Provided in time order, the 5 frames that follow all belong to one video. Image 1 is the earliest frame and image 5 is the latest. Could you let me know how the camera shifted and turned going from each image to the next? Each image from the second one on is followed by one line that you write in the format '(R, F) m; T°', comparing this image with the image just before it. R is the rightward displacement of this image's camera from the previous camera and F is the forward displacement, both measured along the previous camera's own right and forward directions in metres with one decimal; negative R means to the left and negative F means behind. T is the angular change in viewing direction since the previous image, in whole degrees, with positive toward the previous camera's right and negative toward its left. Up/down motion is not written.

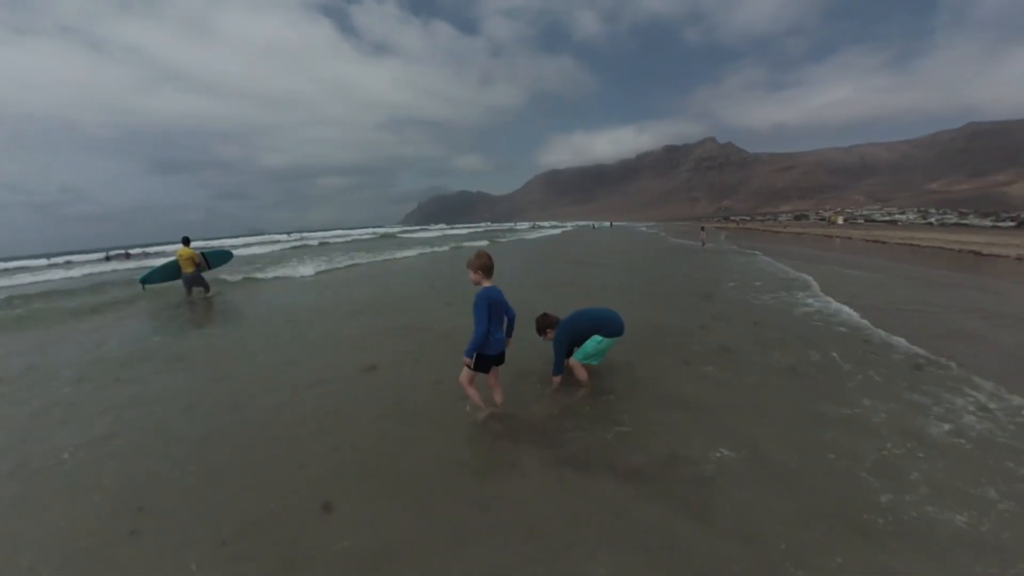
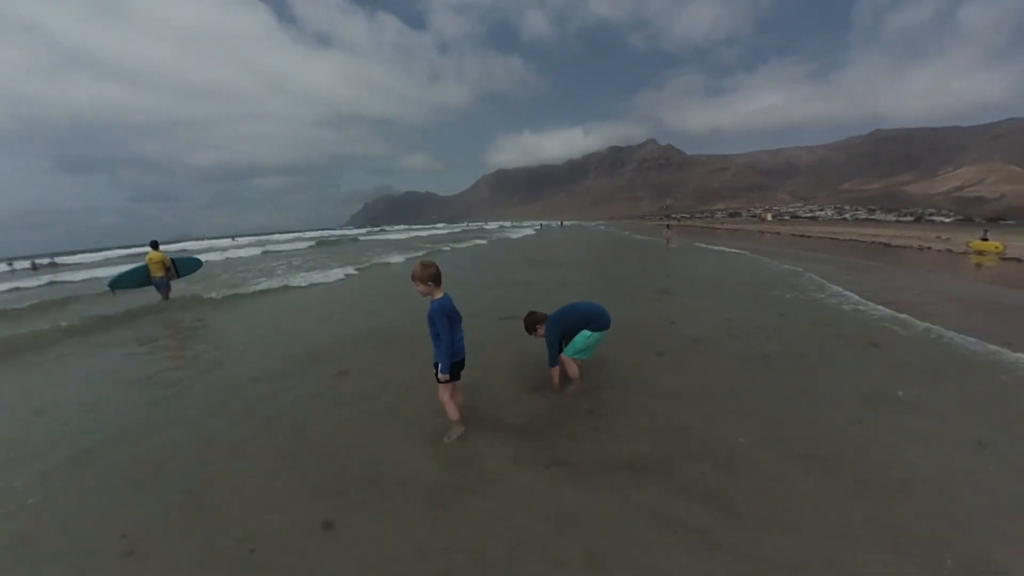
(-0.5, -0.1) m; +7°
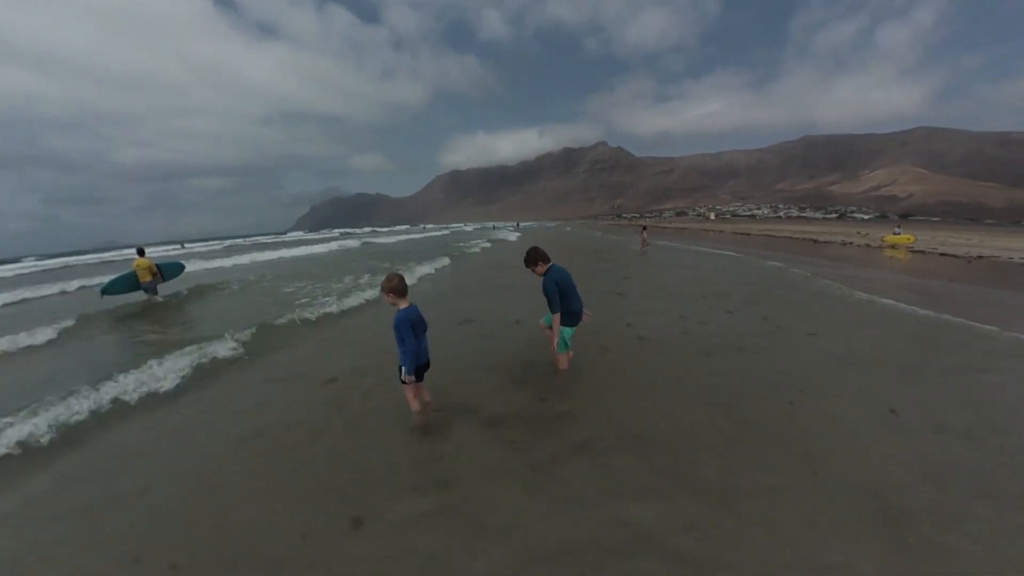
(-0.6, -0.3) m; +6°
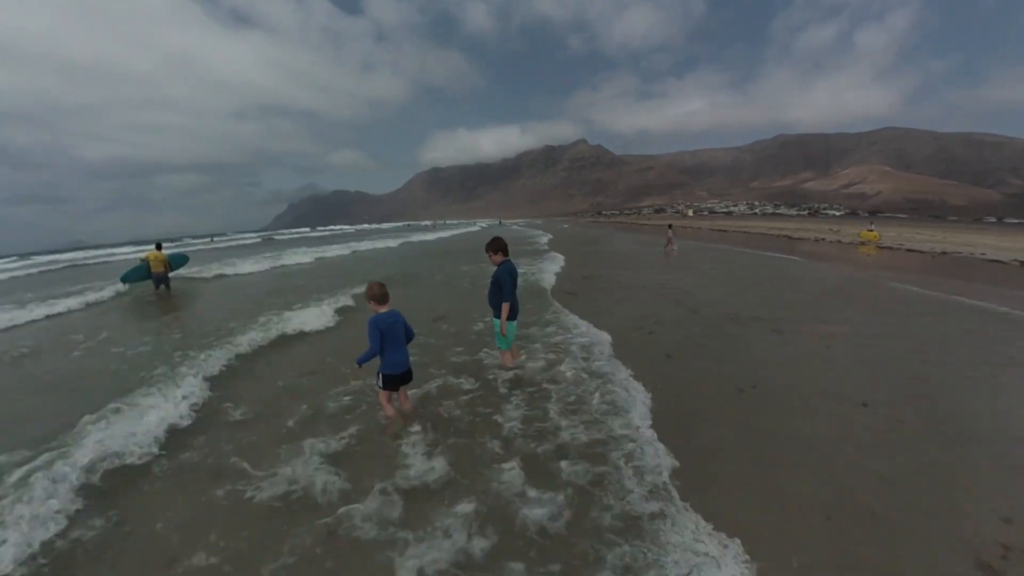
(-0.3, 0.0) m; +3°
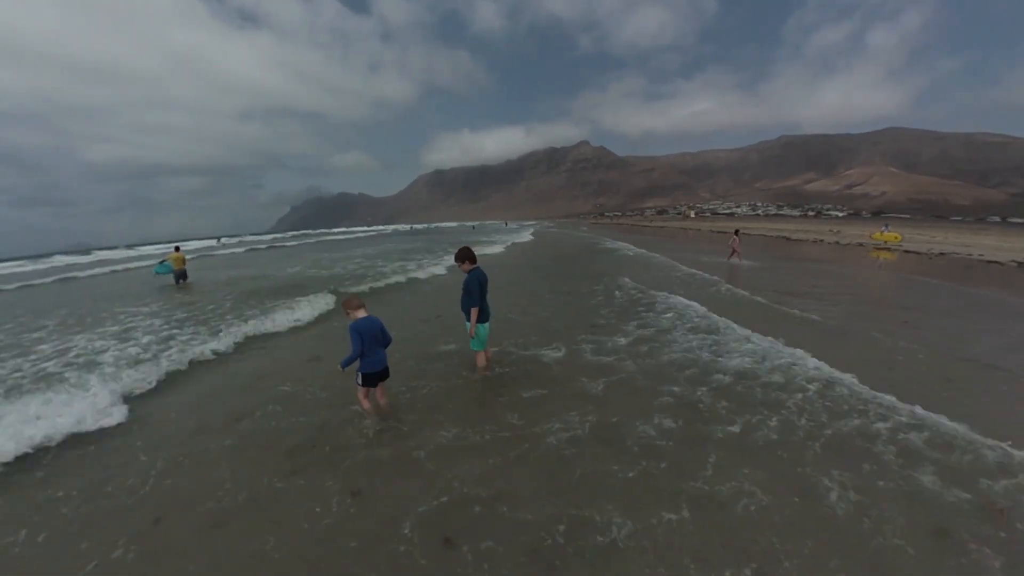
(-0.5, -0.2) m; 0°
